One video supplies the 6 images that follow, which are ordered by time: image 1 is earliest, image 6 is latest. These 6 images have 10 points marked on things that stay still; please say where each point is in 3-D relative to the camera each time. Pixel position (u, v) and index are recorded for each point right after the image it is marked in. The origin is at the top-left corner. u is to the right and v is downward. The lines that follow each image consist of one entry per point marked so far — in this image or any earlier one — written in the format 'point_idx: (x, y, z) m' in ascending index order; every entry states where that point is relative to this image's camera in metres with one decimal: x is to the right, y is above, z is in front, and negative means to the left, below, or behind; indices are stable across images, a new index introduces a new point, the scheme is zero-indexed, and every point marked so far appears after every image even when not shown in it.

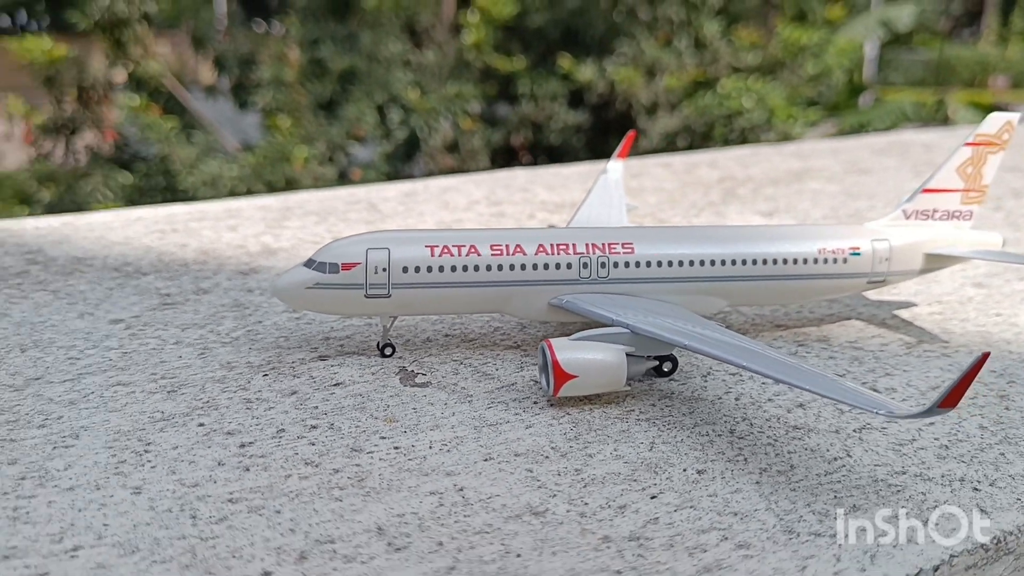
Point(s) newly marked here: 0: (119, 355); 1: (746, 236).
0: (-4.9, -0.8, +12.4) m
1: (+3.0, +0.7, +13.0) m
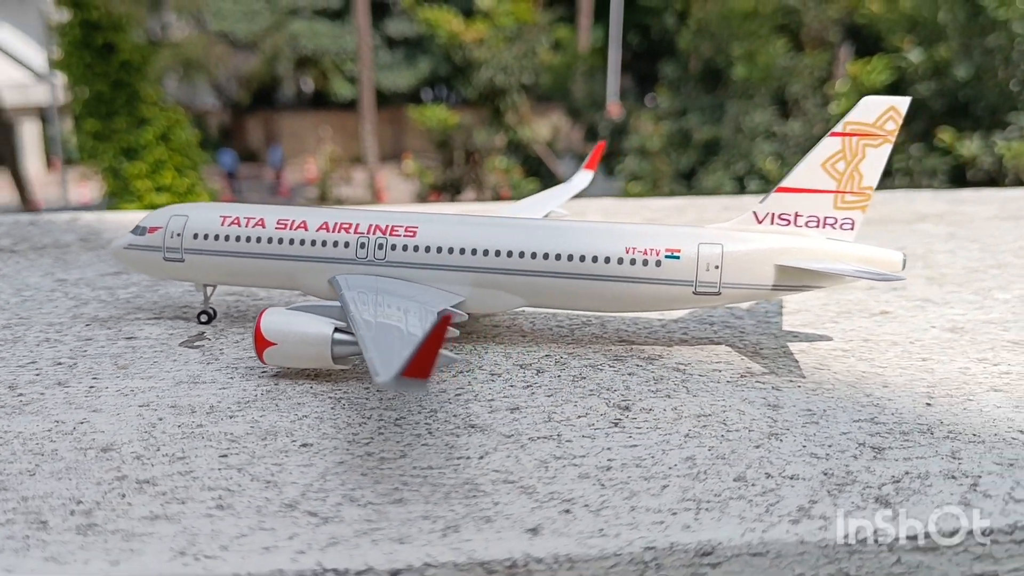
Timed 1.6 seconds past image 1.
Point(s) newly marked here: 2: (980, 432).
0: (-7.2, -0.2, +14.4) m
1: (+0.5, +0.7, +11.8) m
2: (+4.5, -1.4, +9.6) m
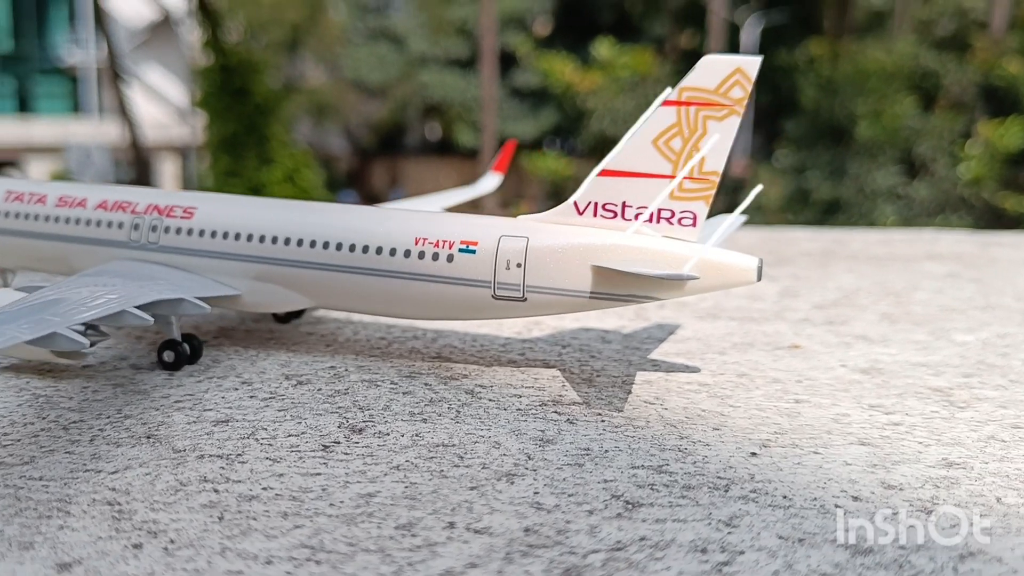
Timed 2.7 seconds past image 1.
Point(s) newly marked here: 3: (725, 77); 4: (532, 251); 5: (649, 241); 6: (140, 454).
0: (-8.9, +0.1, +13.3) m
1: (-1.6, +0.7, +9.7) m
2: (+2.0, -1.4, +6.9) m
3: (+1.8, +1.8, +8.3) m
4: (+0.2, +0.3, +8.8) m
5: (+1.1, +0.4, +8.5) m
6: (-2.8, -1.2, +7.5) m
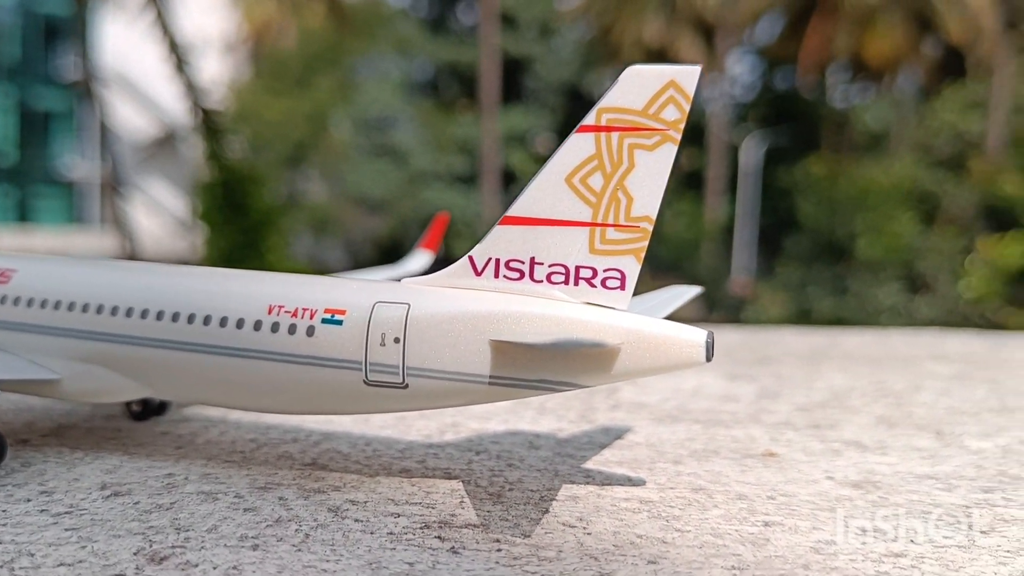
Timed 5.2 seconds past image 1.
0: (-9.7, -0.9, +11.3) m
1: (-2.4, +0.1, +7.8) m
2: (+1.1, -1.8, +4.7) m
3: (+1.0, +1.3, +6.4) m
4: (-0.6, -0.2, +6.8) m
5: (+0.3, -0.1, +6.5) m
6: (-3.6, -1.6, +5.3) m
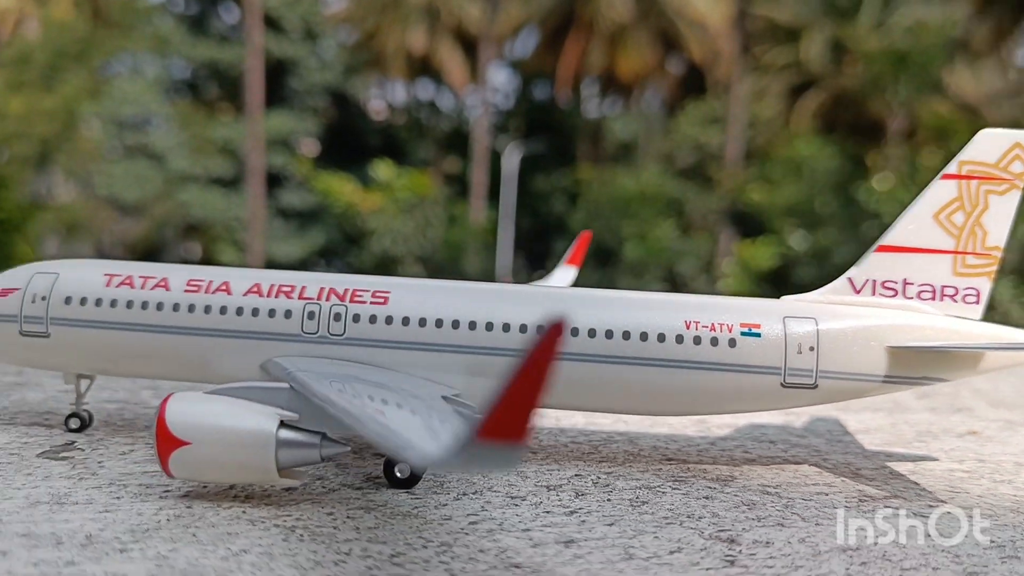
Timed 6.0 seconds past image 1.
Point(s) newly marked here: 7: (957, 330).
0: (-7.3, -1.2, +10.1) m
1: (+0.6, -0.1, +8.7) m
2: (+4.9, -1.9, +6.6) m
3: (+4.2, +1.1, +8.3) m
4: (+2.6, -0.4, +8.2) m
5: (+3.6, -0.3, +8.2) m
6: (+0.2, -1.8, +6.0) m
7: (+3.7, -0.3, +8.3) m
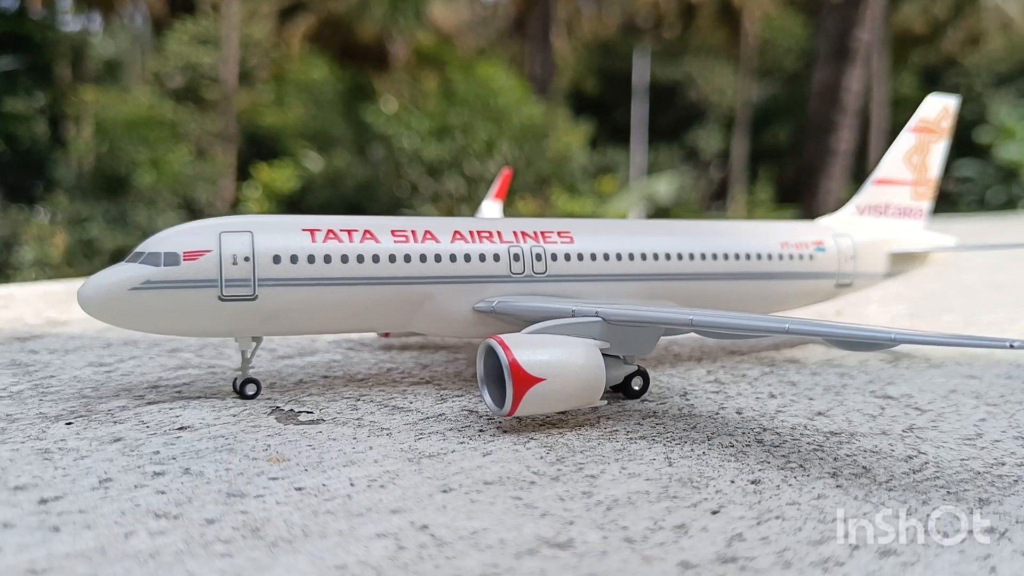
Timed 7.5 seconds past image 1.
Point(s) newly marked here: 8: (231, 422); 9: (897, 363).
0: (-5.5, -1.1, +8.0) m
1: (+2.0, +0.6, +10.6) m
2: (+6.8, -0.9, +11.2) m
3: (+5.2, +2.1, +12.0) m
4: (+4.0, +0.5, +11.2) m
5: (+4.8, +0.7, +11.7) m
6: (+3.0, -1.3, +8.2) m
7: (+4.9, +0.6, +11.8) m
8: (-2.2, -1.2, +8.2) m
9: (+4.3, -0.8, +11.2) m
